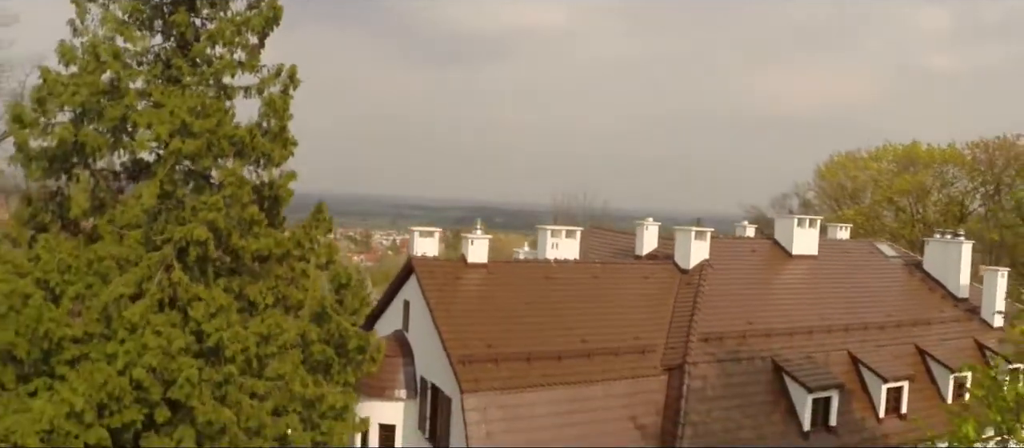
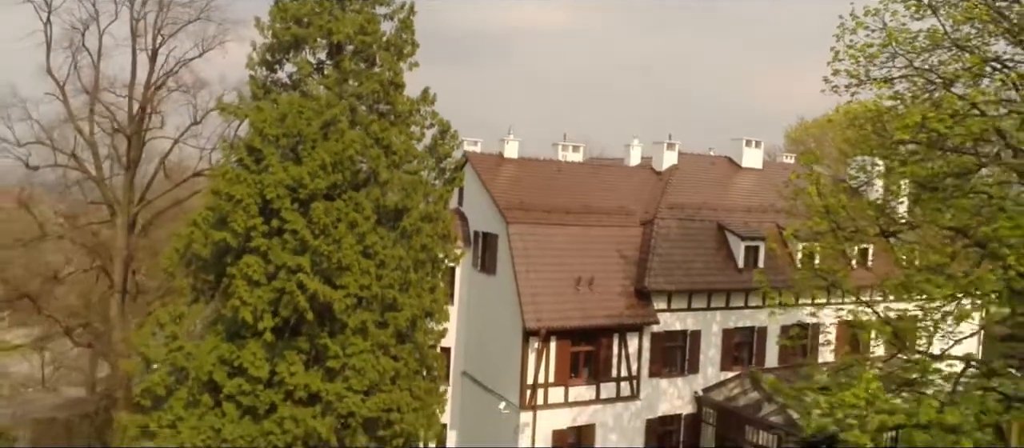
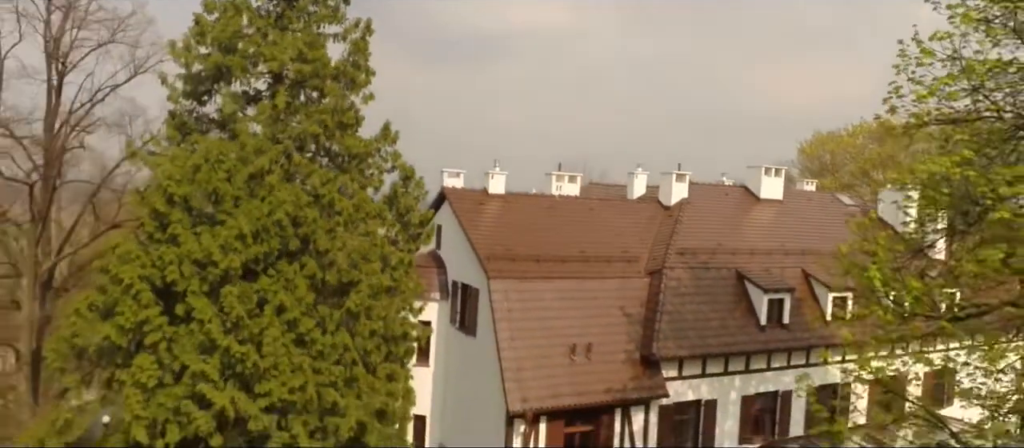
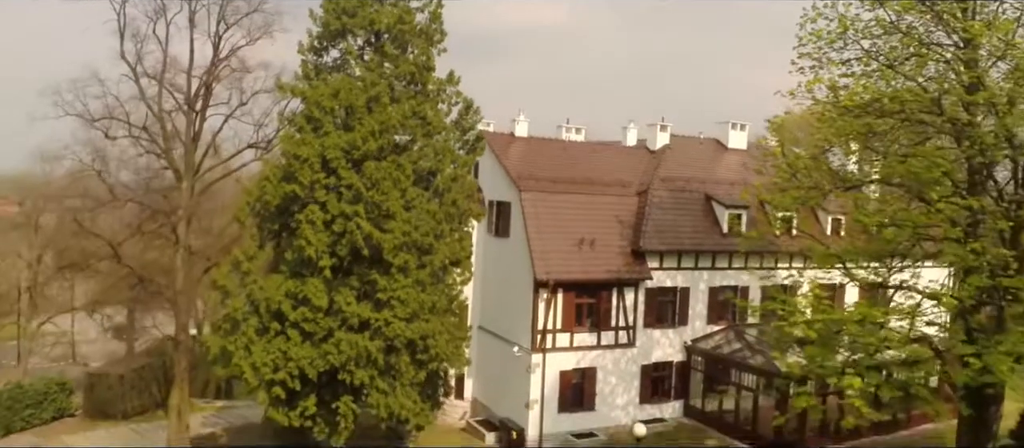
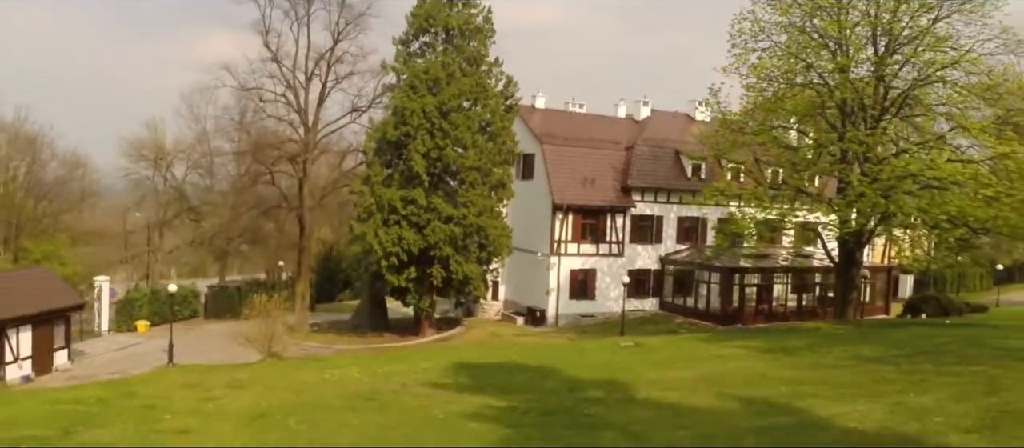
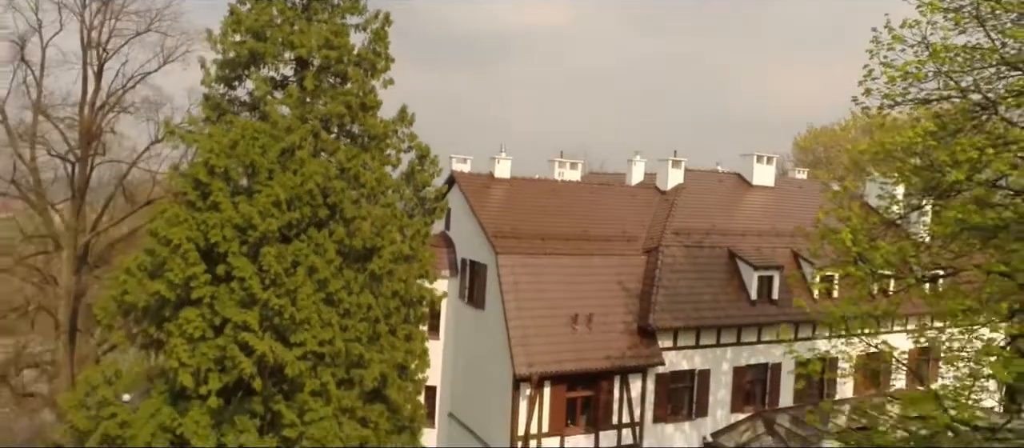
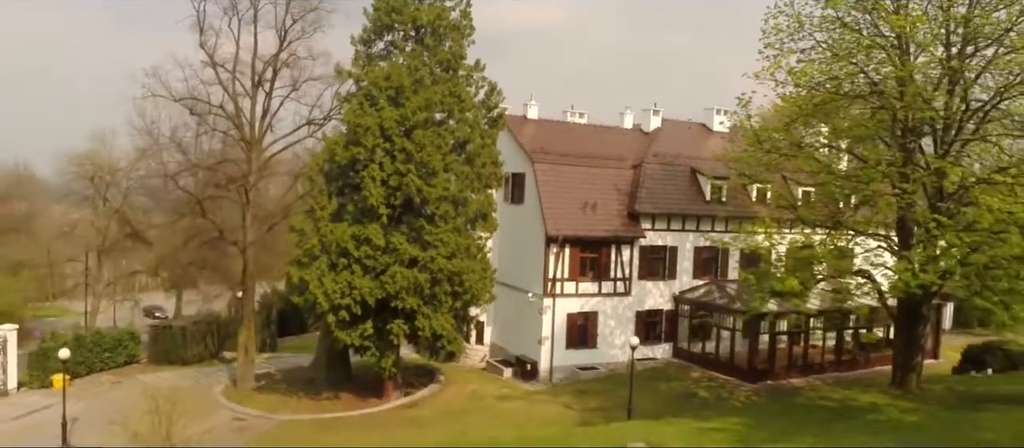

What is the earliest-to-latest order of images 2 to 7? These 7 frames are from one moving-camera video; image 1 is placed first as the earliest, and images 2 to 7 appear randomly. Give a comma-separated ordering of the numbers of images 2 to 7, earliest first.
3, 6, 2, 4, 7, 5
